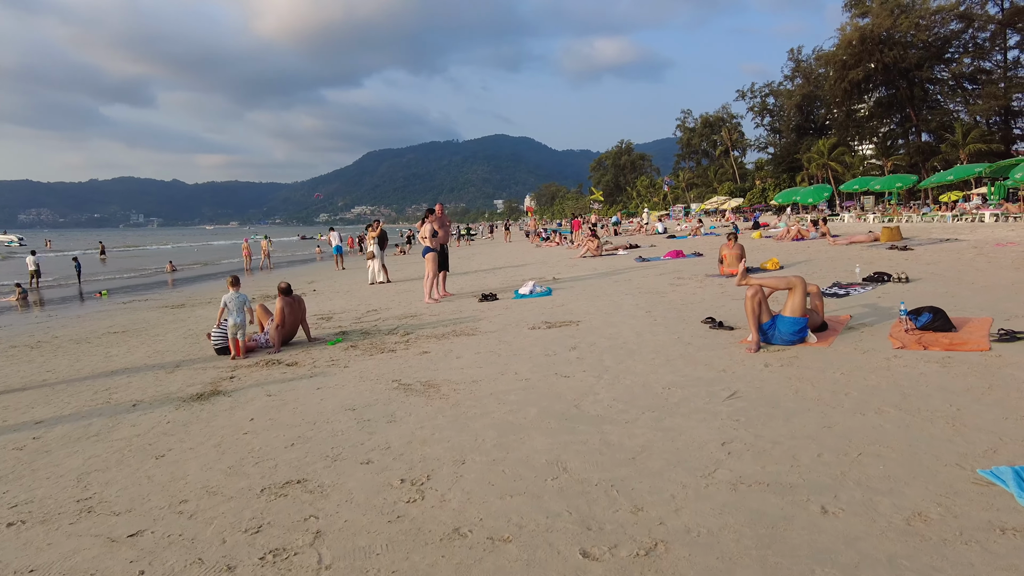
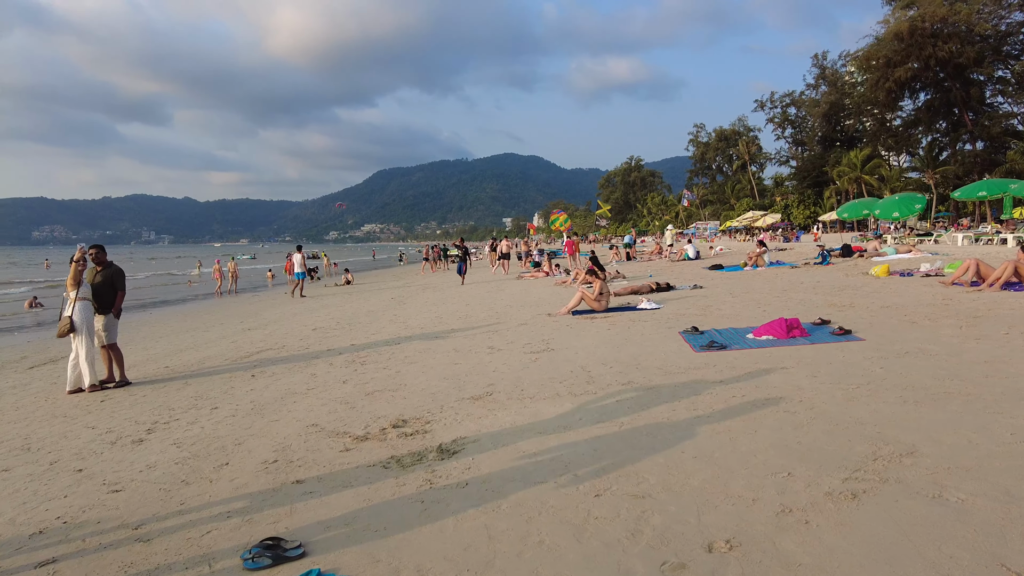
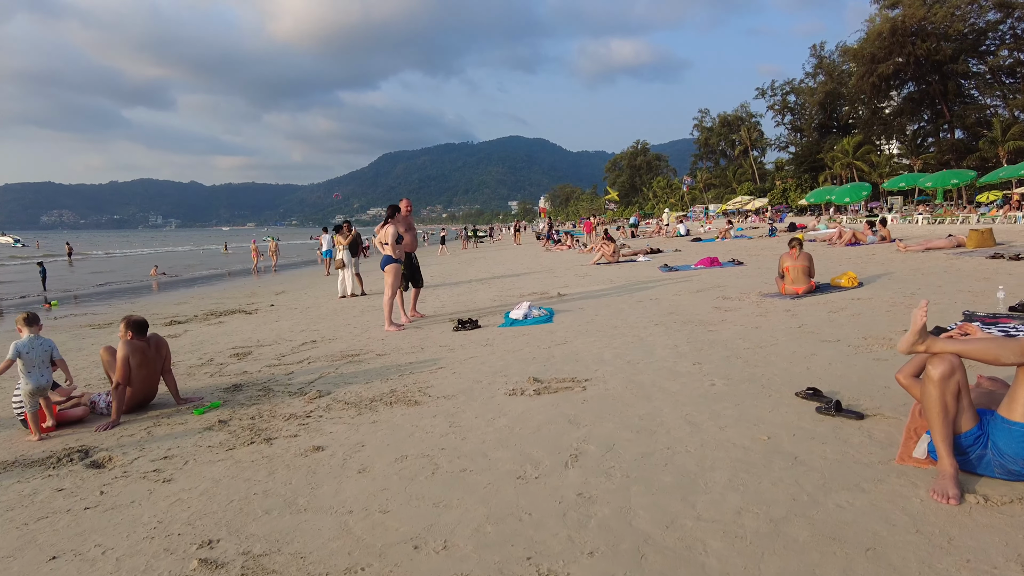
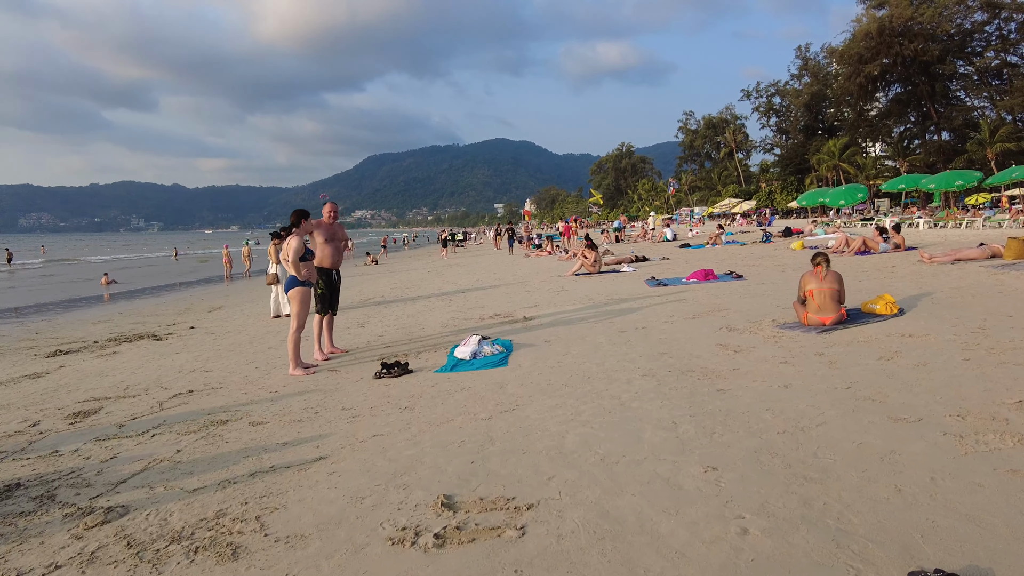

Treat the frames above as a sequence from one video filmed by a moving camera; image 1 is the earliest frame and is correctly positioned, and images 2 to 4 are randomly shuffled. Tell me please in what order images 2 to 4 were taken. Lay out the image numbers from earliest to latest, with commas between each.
3, 4, 2
